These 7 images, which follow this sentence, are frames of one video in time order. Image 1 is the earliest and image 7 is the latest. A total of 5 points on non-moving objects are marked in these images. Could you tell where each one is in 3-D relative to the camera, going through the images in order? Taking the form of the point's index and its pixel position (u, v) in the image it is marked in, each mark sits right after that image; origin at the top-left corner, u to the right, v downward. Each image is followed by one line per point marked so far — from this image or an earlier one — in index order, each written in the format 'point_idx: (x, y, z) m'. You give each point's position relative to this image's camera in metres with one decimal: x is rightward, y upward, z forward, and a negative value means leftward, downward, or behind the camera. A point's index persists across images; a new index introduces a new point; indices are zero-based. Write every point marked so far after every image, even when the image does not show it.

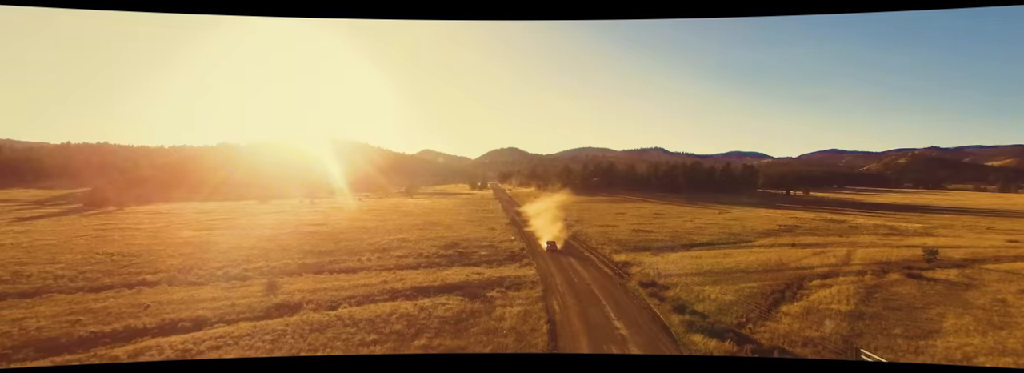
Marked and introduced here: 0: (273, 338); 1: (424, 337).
0: (-11.3, -6.9, +19.9) m
1: (-4.1, -6.8, +19.7) m
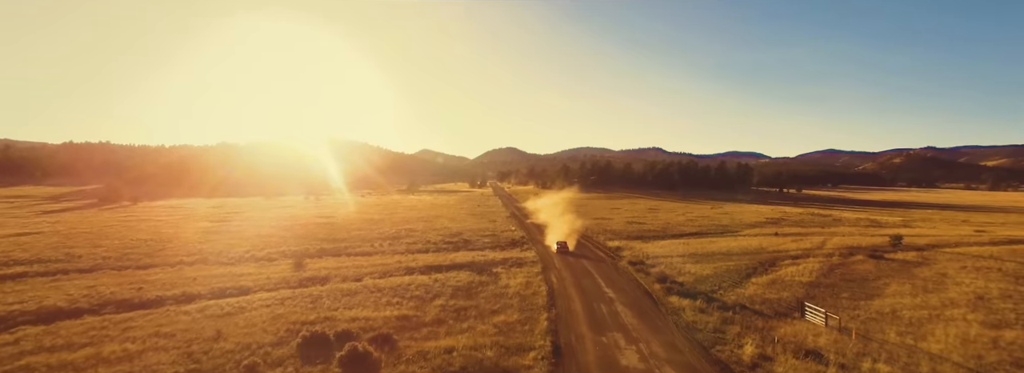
0: (-11.1, -6.0, +23.3) m
1: (-3.9, -5.9, +23.2) m
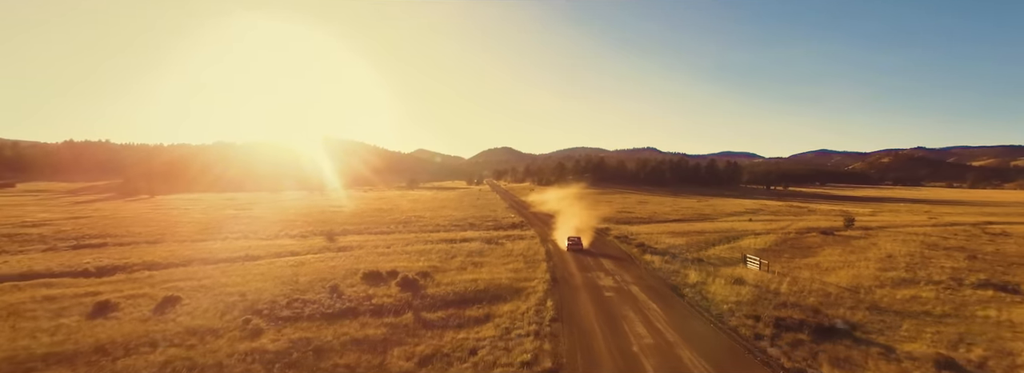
0: (-10.7, -4.7, +28.8) m
1: (-3.5, -4.6, +28.7) m
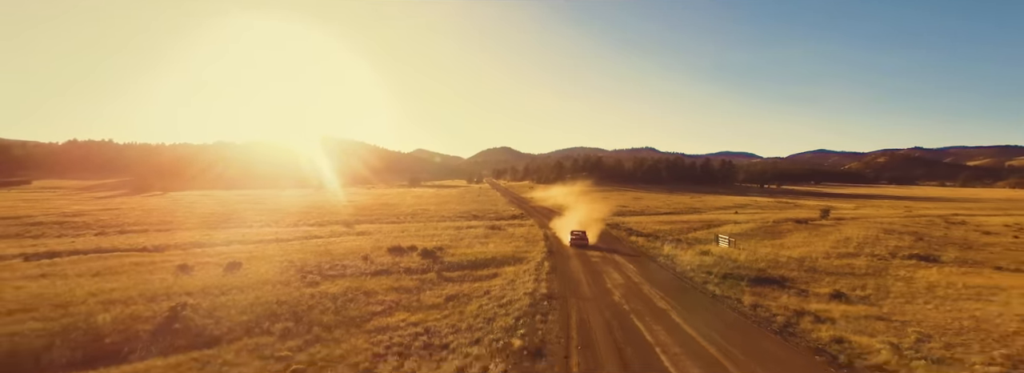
0: (-10.6, -3.9, +32.5) m
1: (-3.4, -3.8, +32.4) m
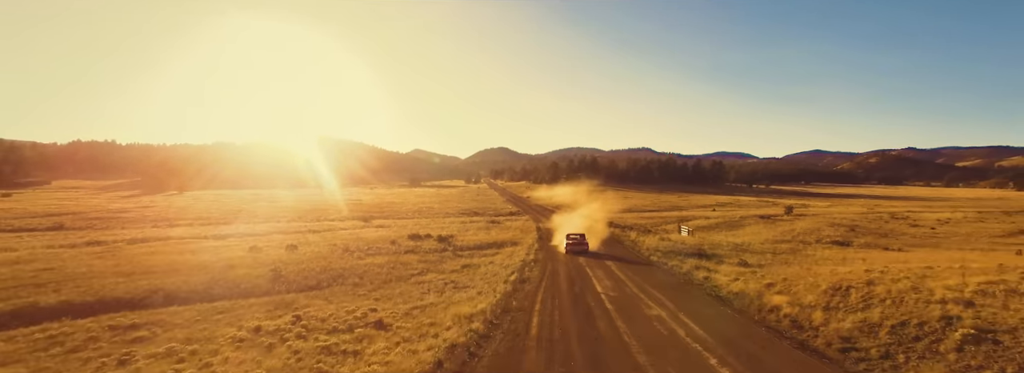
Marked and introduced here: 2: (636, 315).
0: (-10.9, -3.9, +38.3) m
1: (-3.7, -3.8, +38.3) m
2: (+2.6, -2.7, +8.9) m
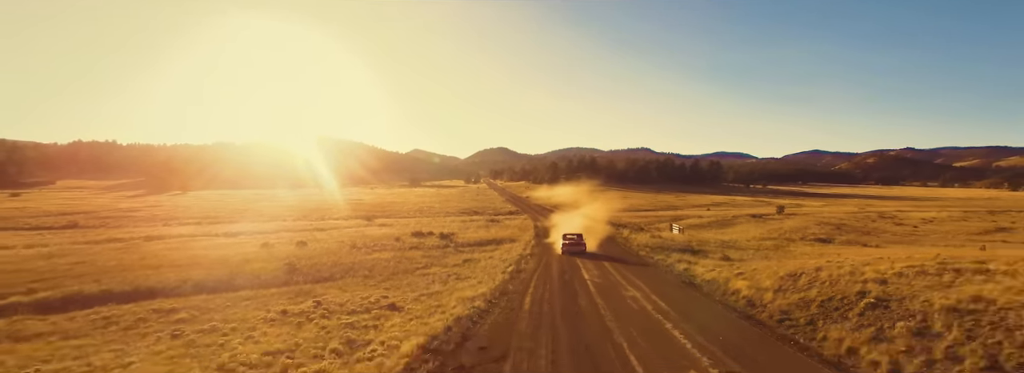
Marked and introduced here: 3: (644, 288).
0: (-11.0, -3.9, +39.7) m
1: (-3.8, -3.8, +39.7) m
2: (+2.5, -2.7, +10.4) m
3: (+3.5, -2.7, +11.3) m
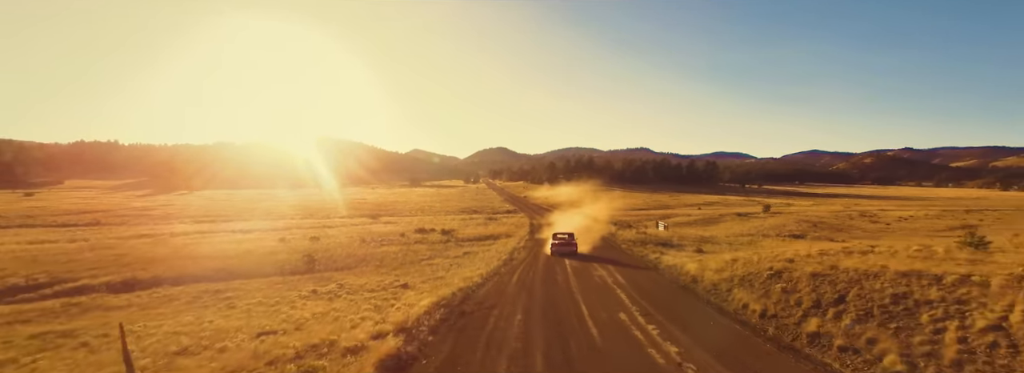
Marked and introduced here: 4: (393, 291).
0: (-11.3, -3.8, +42.2) m
1: (-4.1, -3.8, +42.2) m
2: (+2.2, -2.7, +12.8) m
3: (+3.3, -2.7, +13.7) m
4: (-3.8, -3.4, +13.5) m
